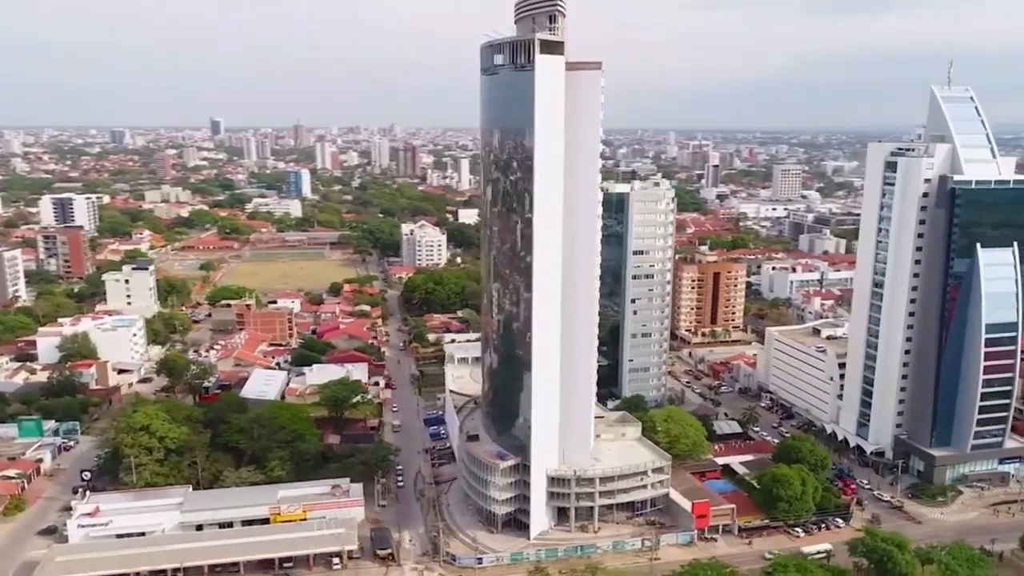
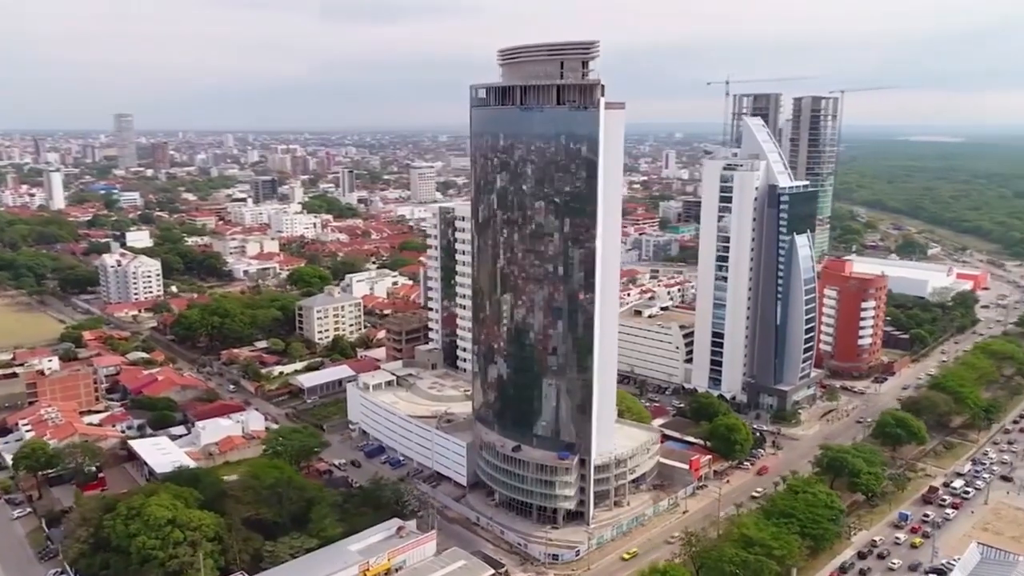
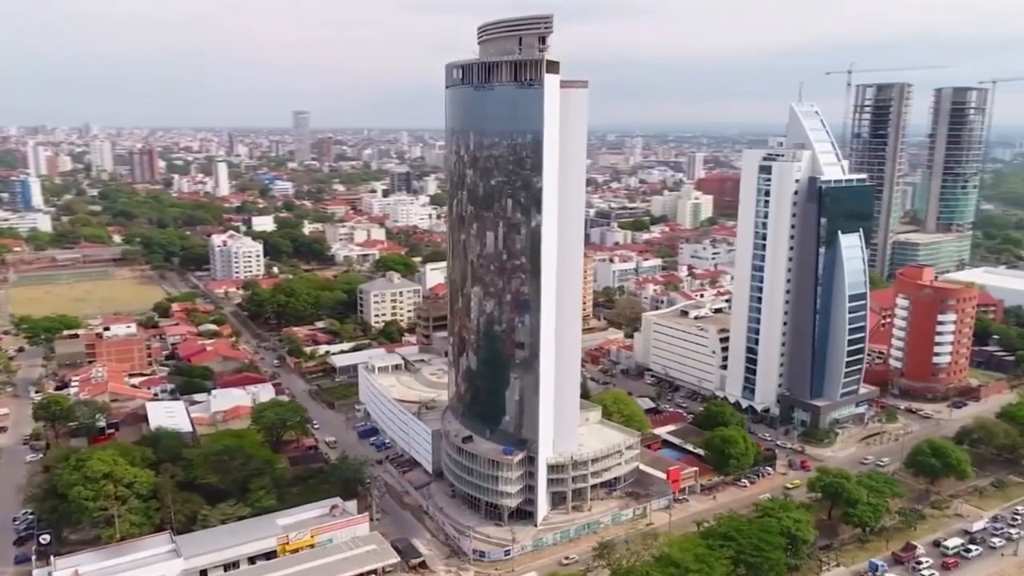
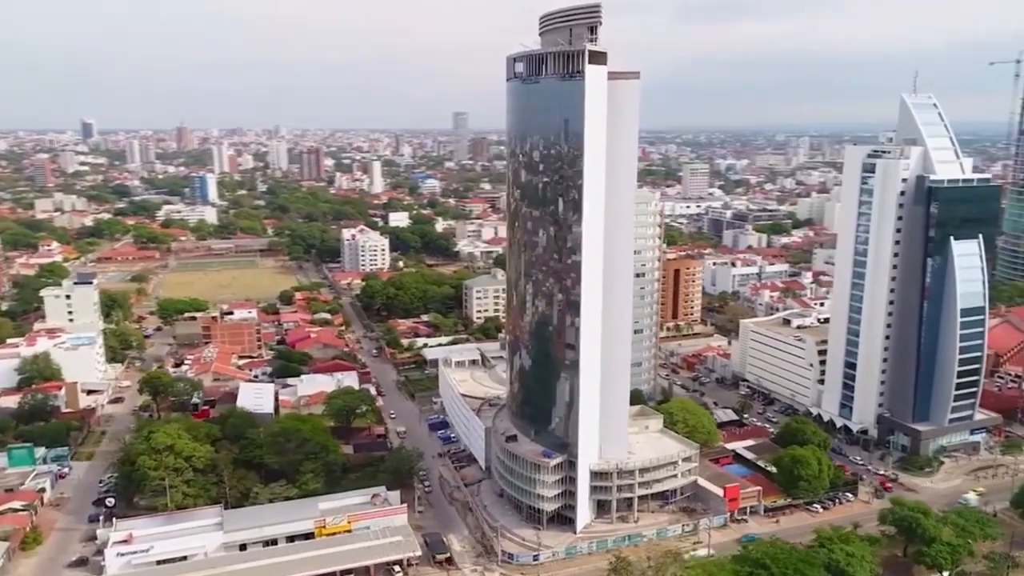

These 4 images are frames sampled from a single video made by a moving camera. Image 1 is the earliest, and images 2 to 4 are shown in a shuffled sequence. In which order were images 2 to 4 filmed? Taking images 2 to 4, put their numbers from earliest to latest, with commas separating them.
4, 3, 2
